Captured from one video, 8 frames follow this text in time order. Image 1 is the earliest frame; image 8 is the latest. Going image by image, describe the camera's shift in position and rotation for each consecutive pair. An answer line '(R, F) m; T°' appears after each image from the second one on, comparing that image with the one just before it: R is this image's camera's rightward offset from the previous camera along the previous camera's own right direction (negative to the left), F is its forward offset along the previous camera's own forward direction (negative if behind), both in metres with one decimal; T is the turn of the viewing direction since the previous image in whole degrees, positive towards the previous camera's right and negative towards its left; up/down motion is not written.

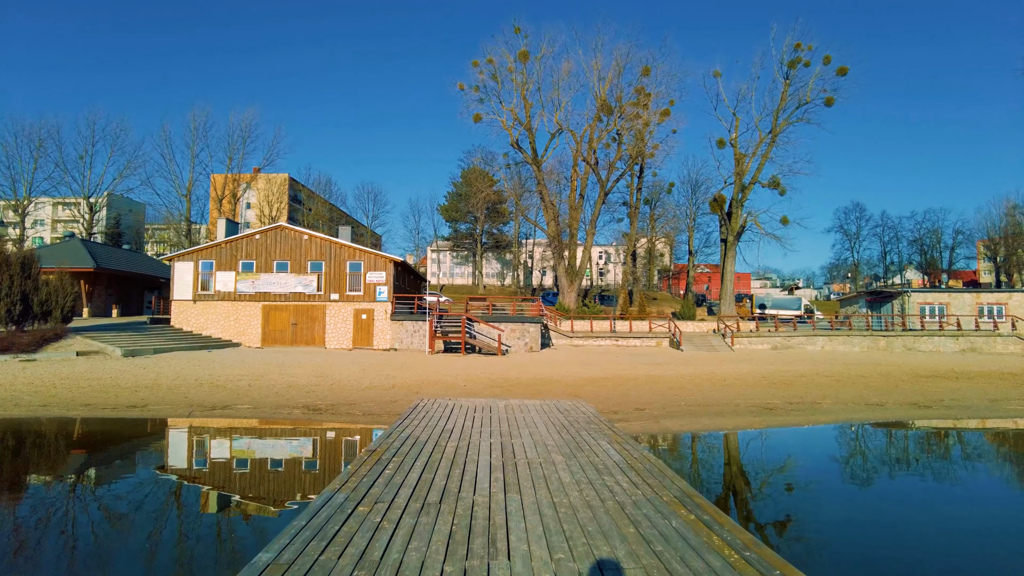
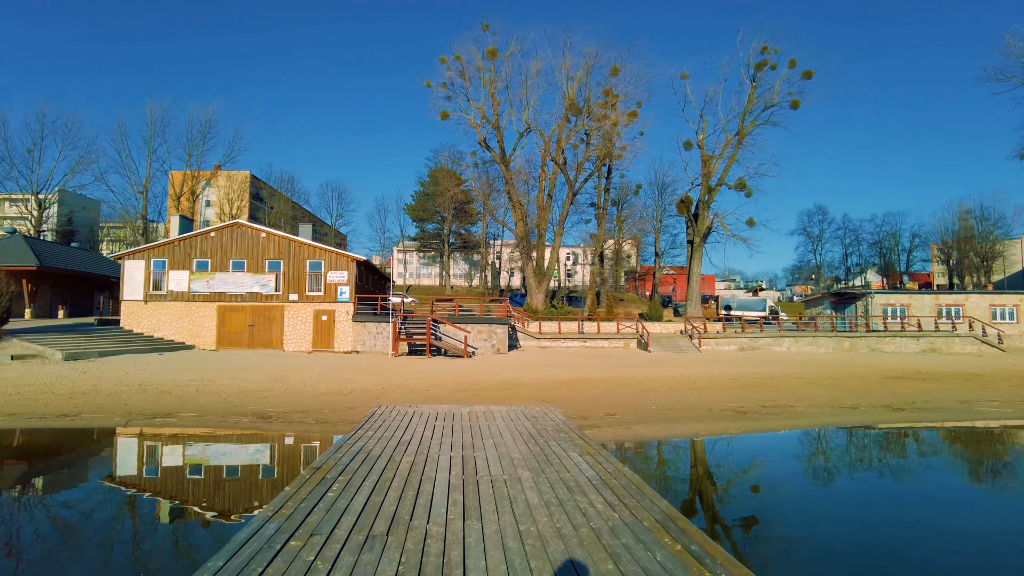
(+0.1, +0.7) m; +3°
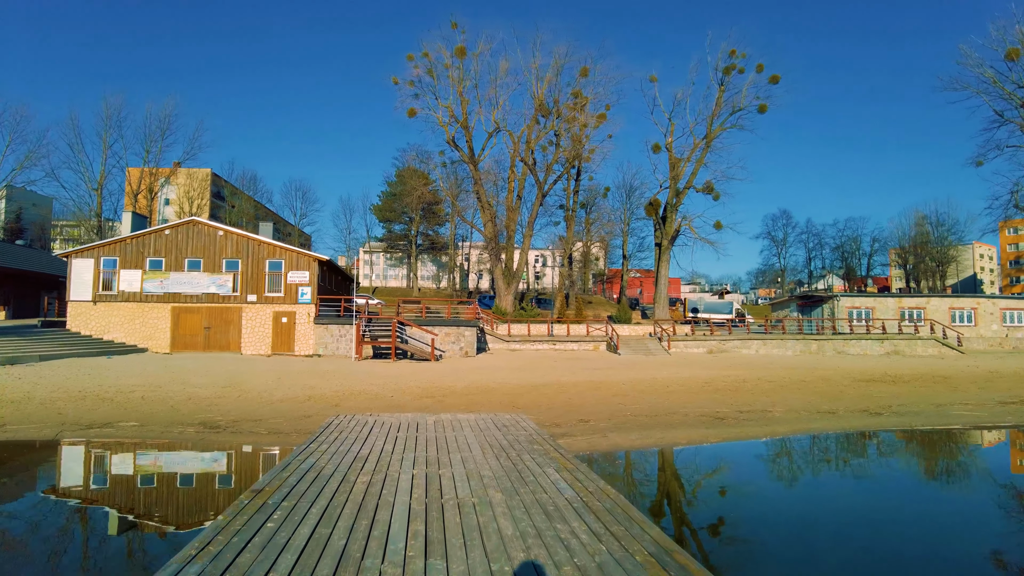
(0.0, +0.7) m; +3°
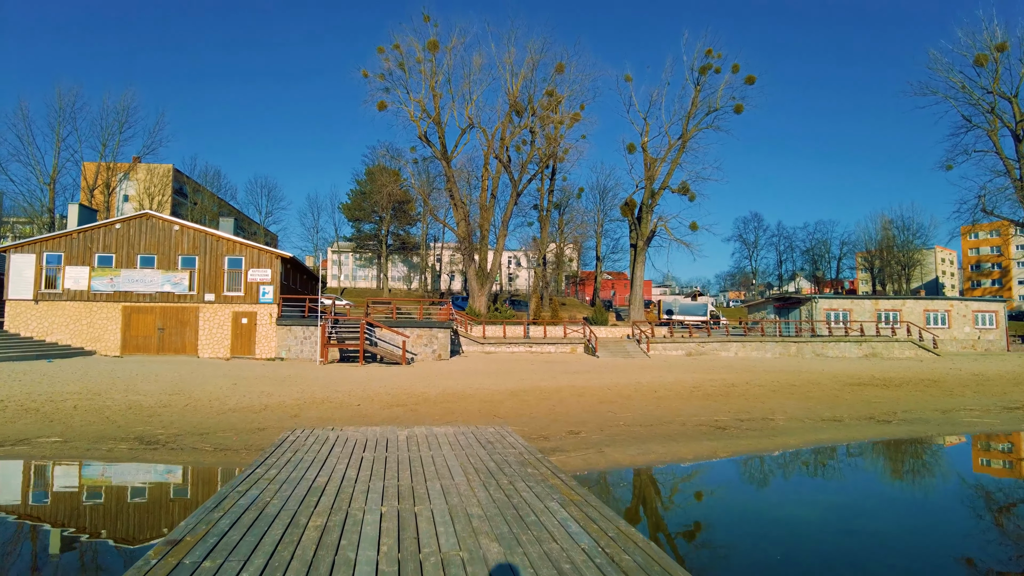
(-0.2, +1.2) m; +3°
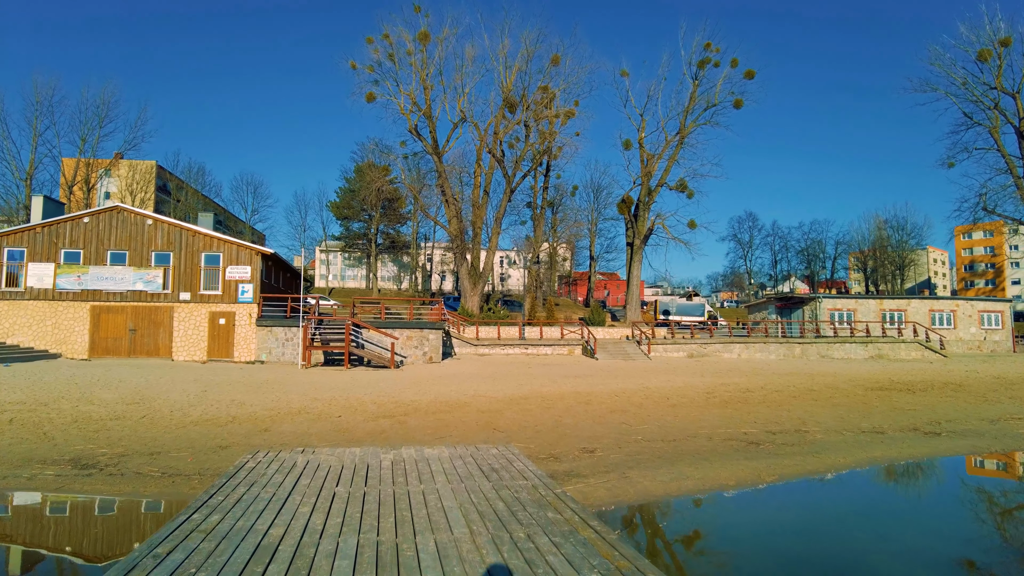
(-0.2, +1.4) m; +1°
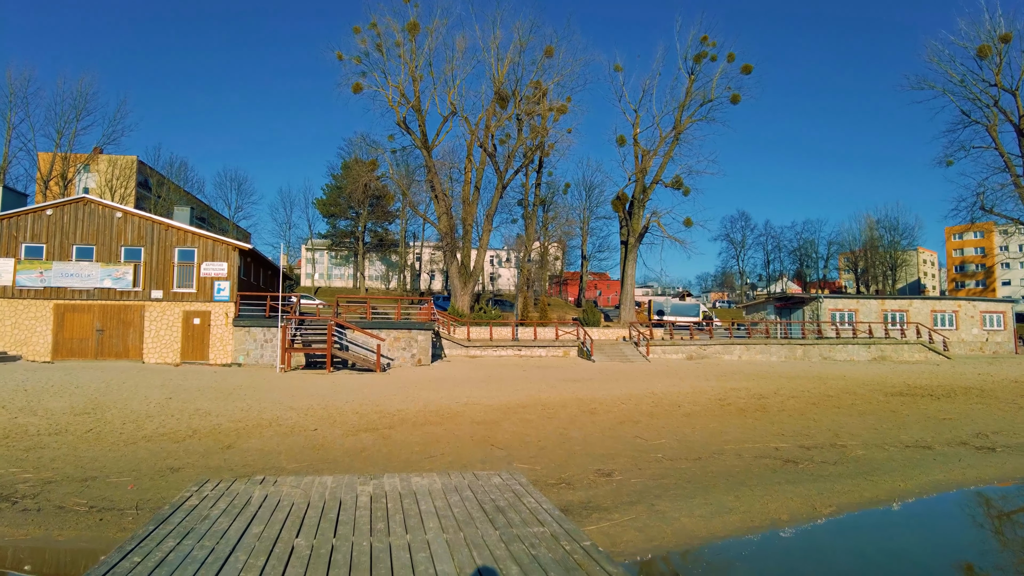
(-0.2, +1.3) m; +1°
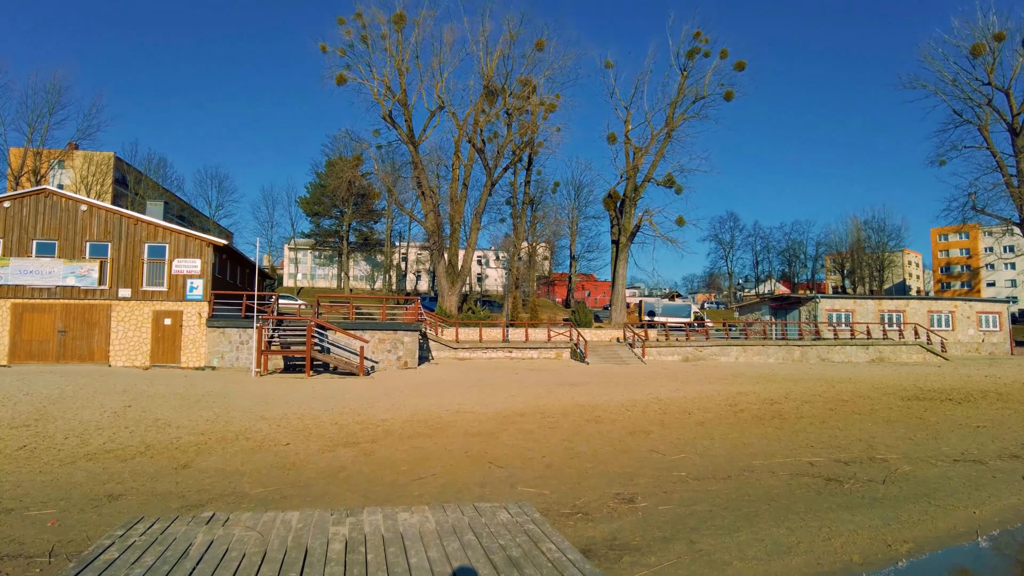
(-0.2, +1.1) m; +1°
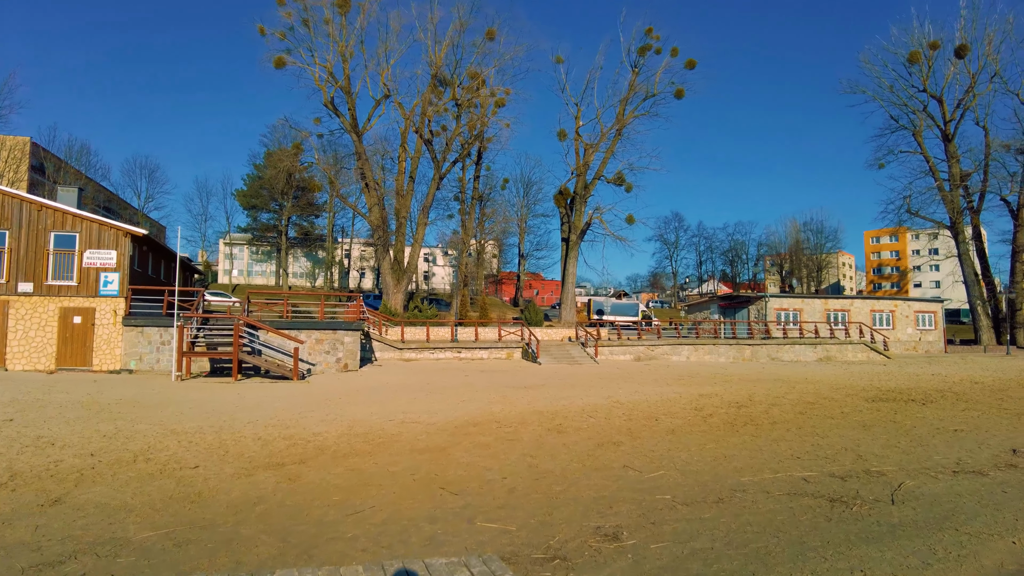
(-0.1, +1.2) m; +5°
